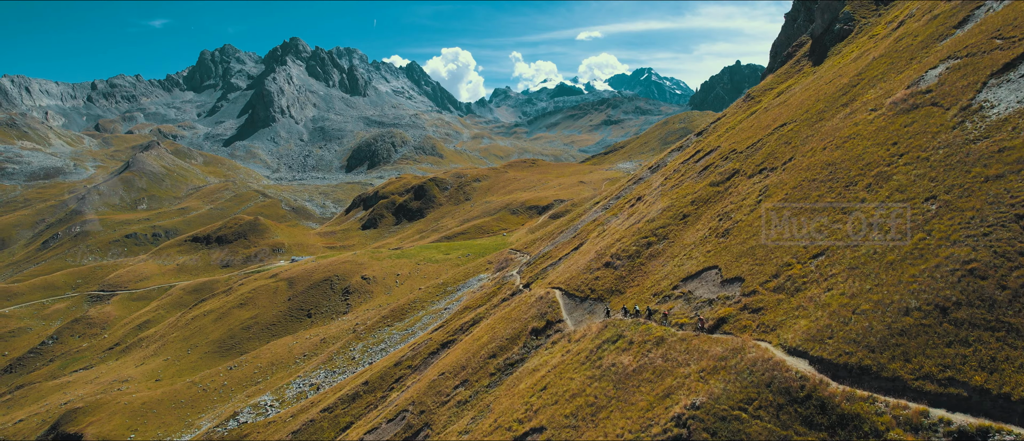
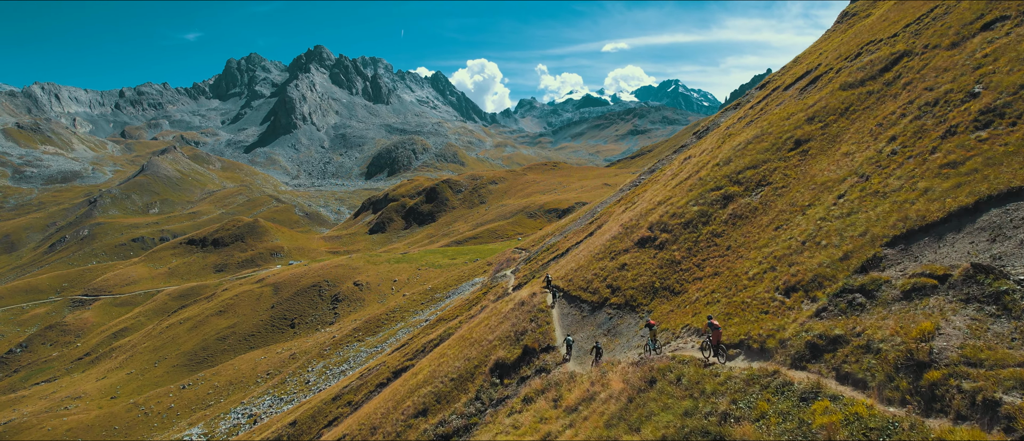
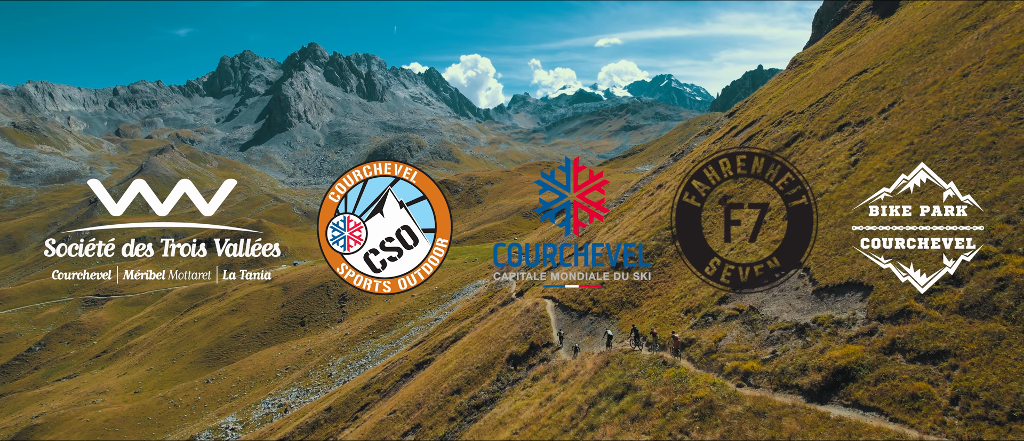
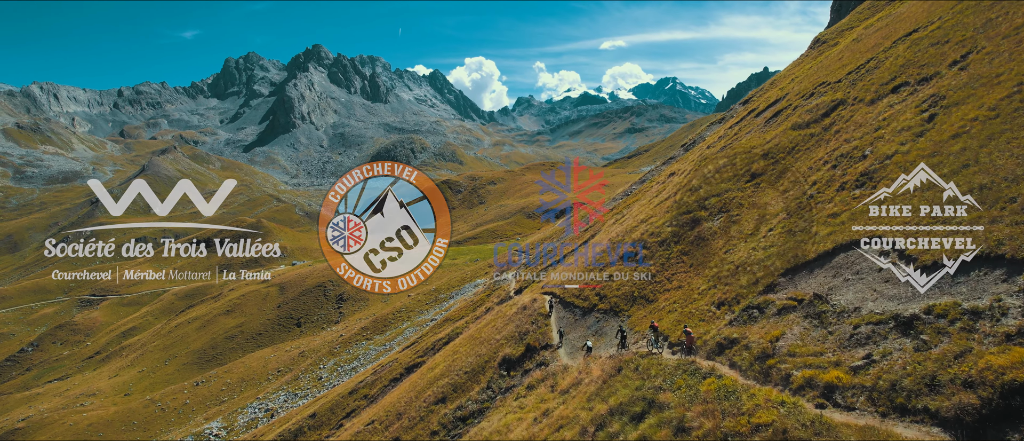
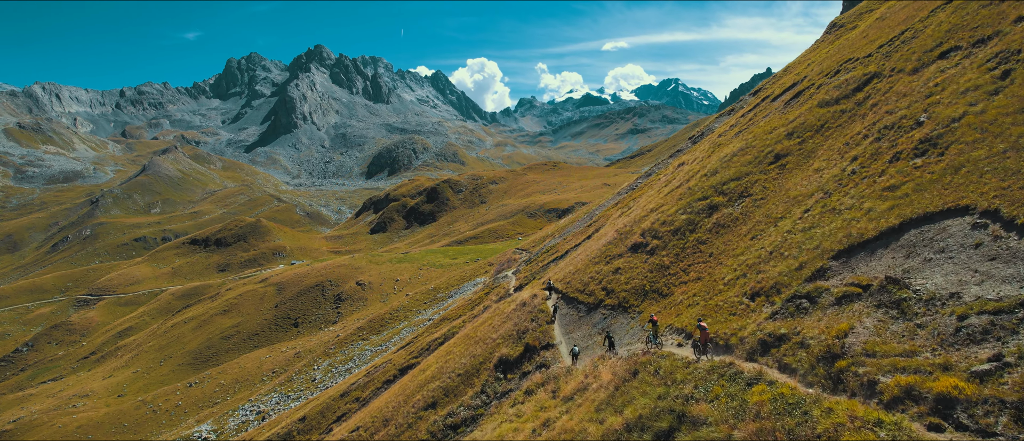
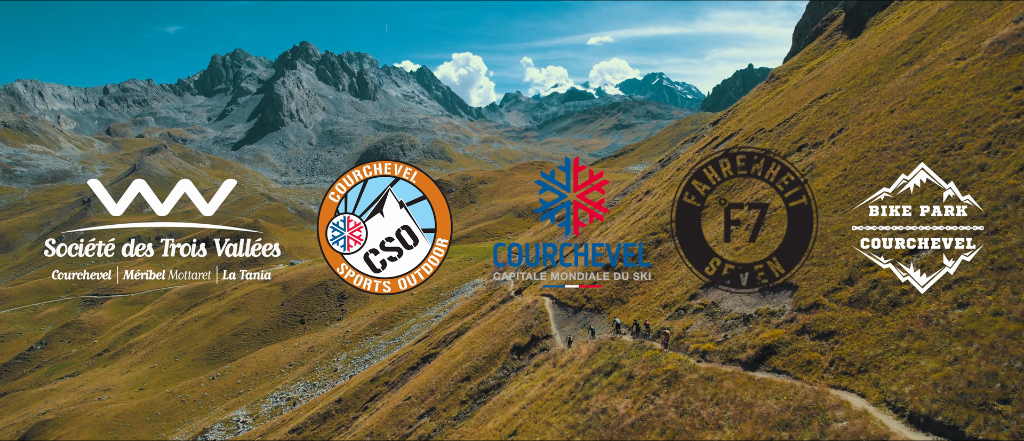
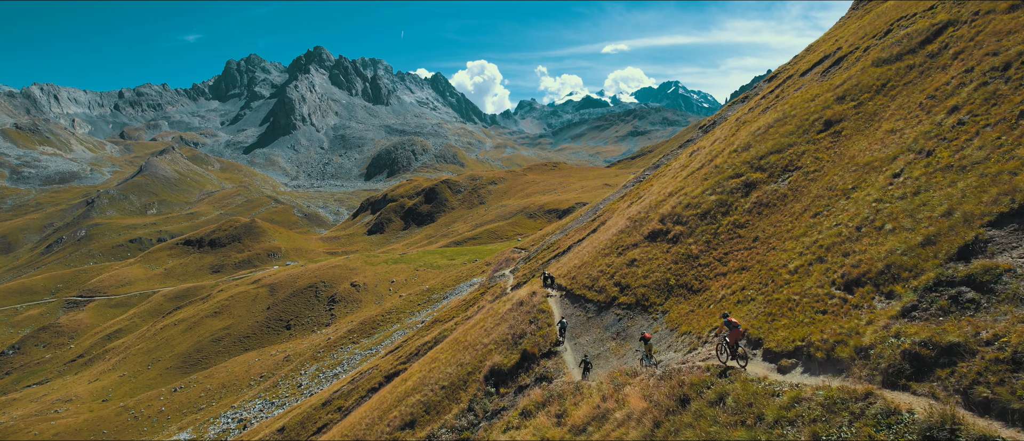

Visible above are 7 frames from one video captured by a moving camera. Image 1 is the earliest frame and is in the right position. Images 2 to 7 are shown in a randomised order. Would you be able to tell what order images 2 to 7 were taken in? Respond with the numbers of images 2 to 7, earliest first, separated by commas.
6, 3, 4, 5, 2, 7
